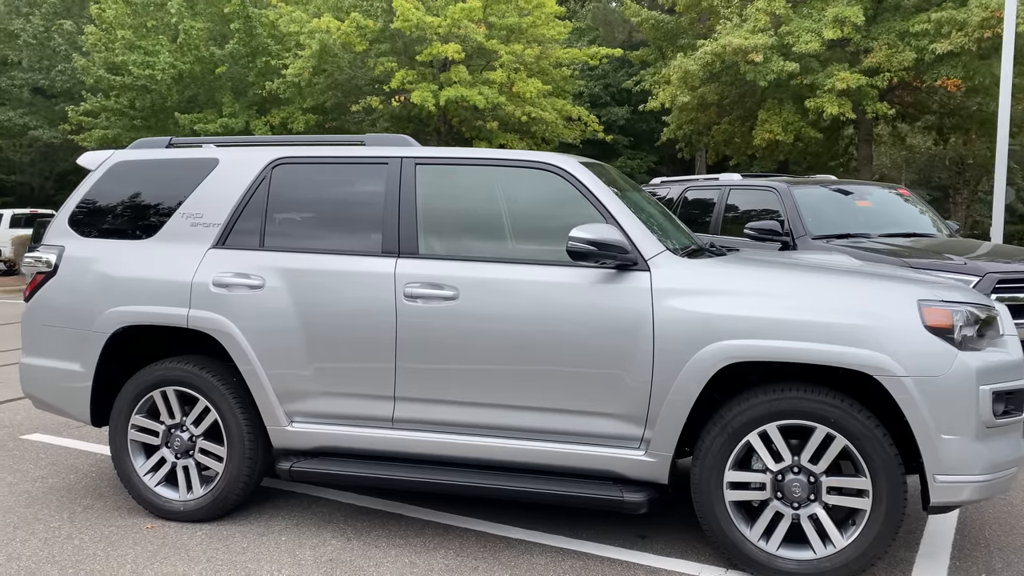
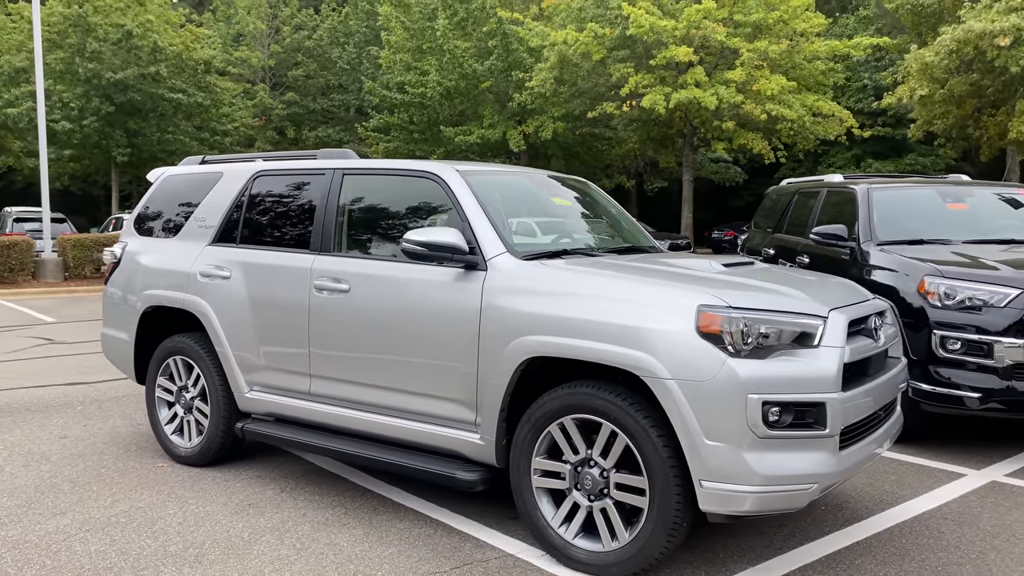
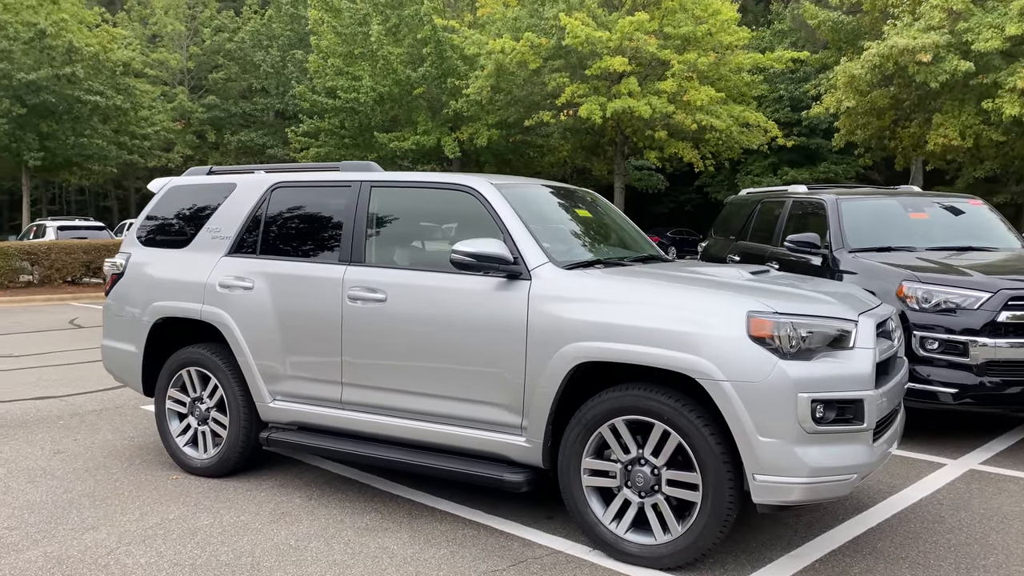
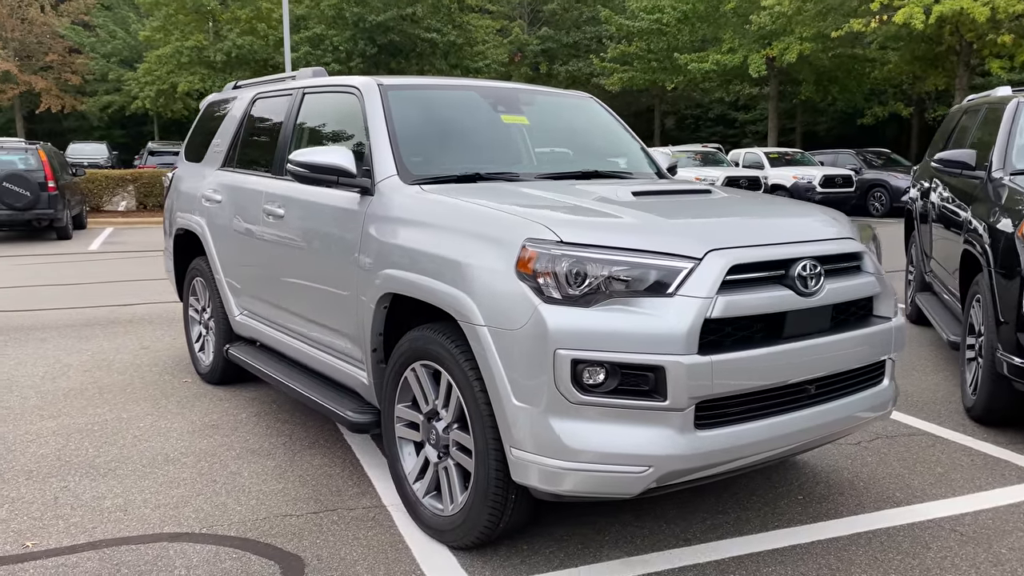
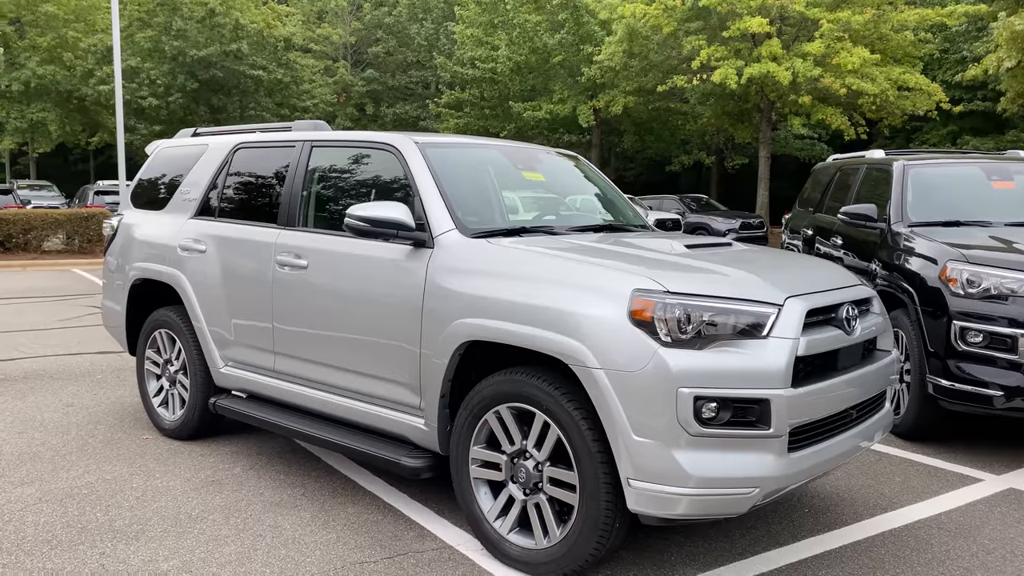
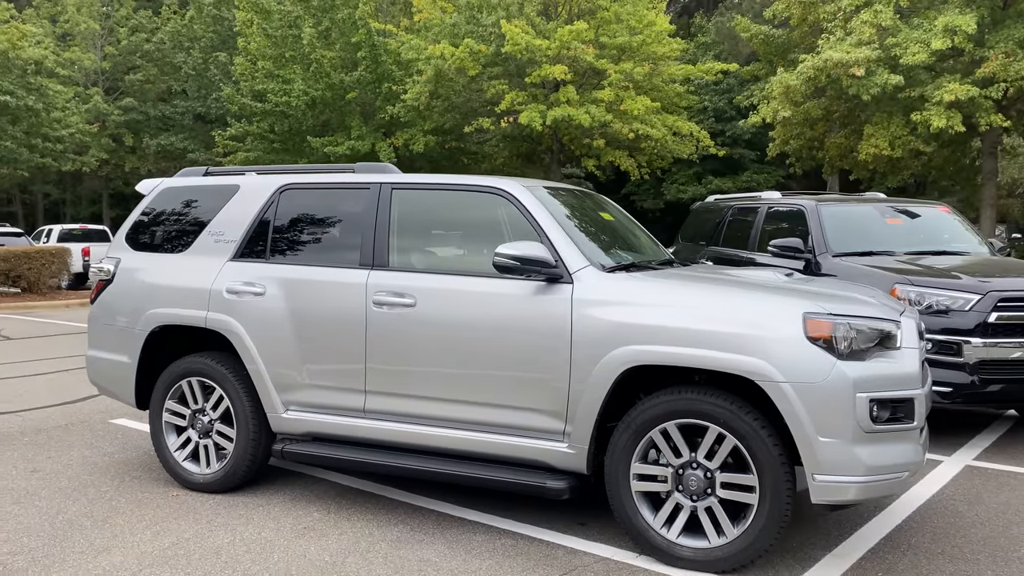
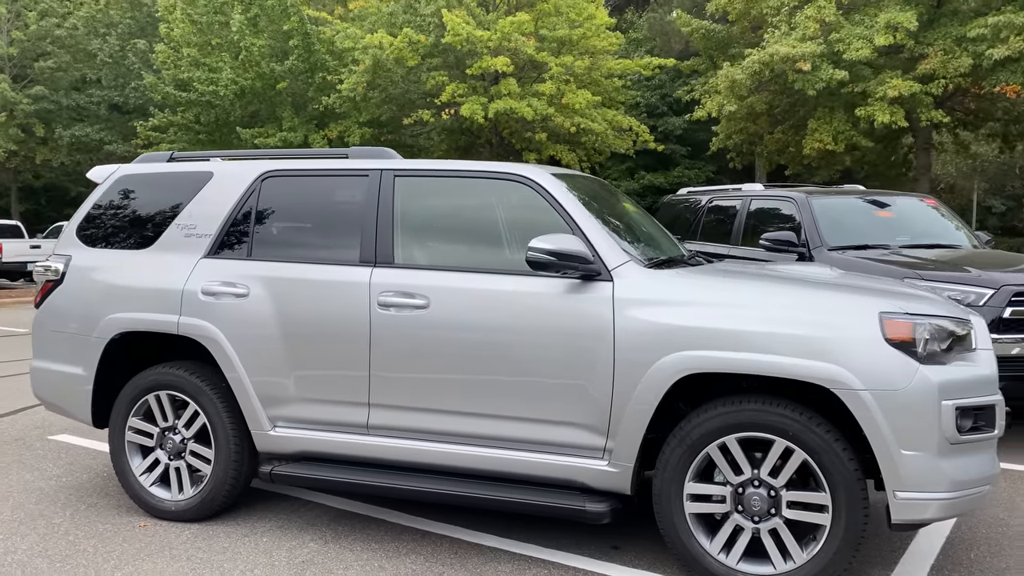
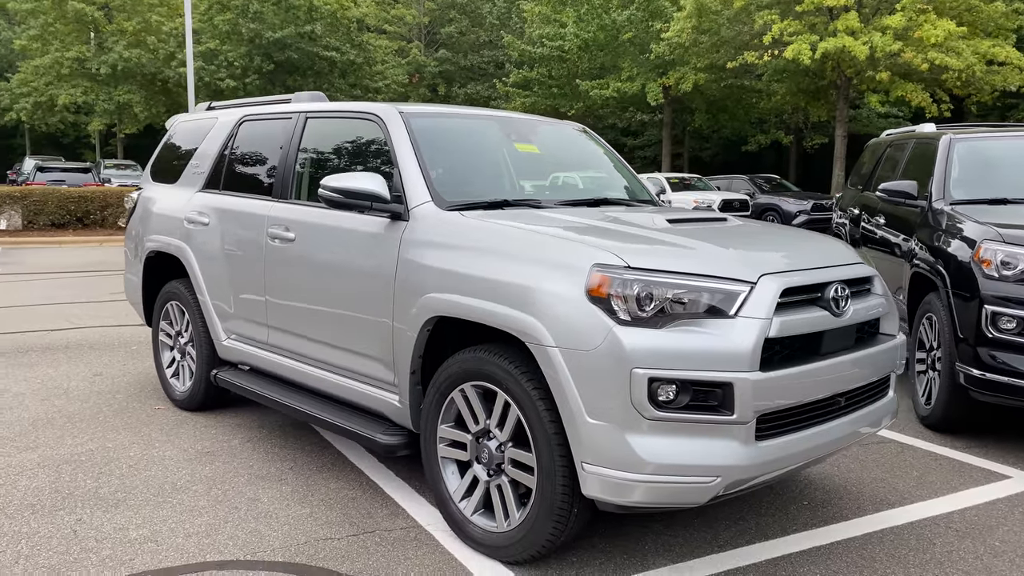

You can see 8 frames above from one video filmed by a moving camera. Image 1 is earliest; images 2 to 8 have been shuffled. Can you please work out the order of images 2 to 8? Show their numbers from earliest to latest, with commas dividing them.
7, 6, 3, 2, 5, 8, 4
